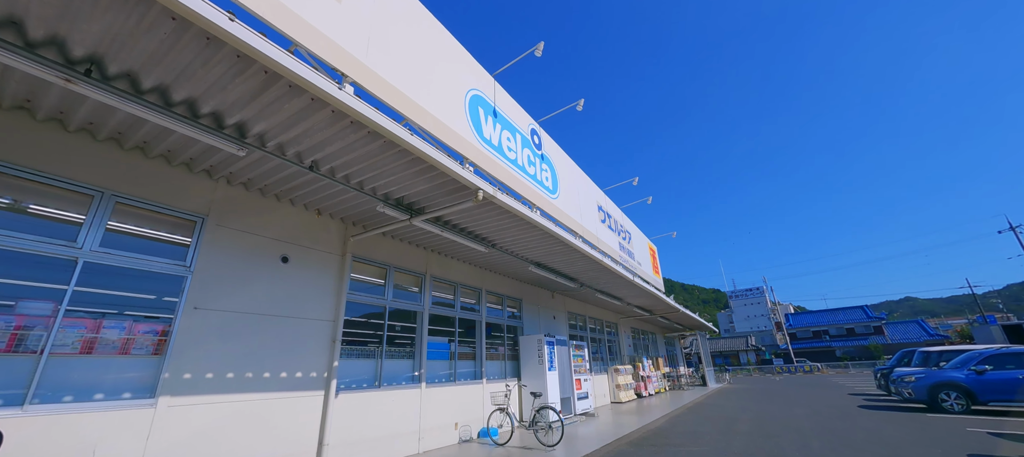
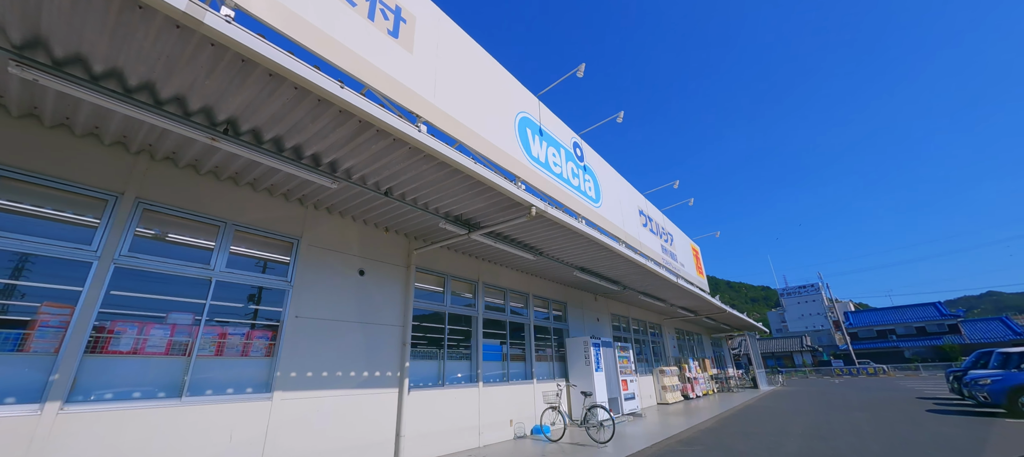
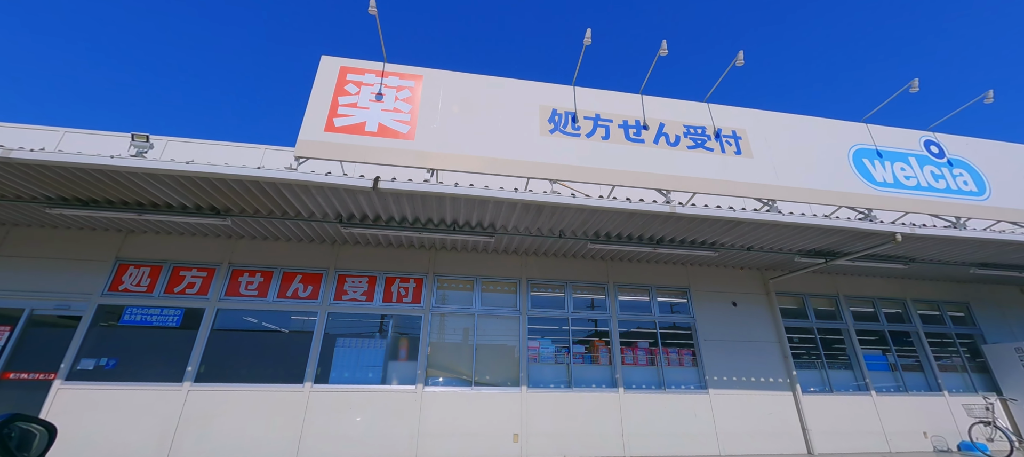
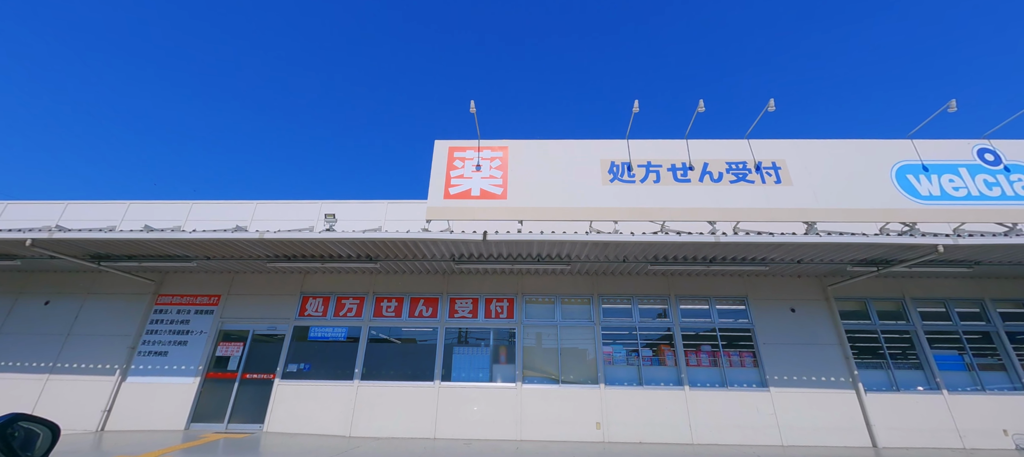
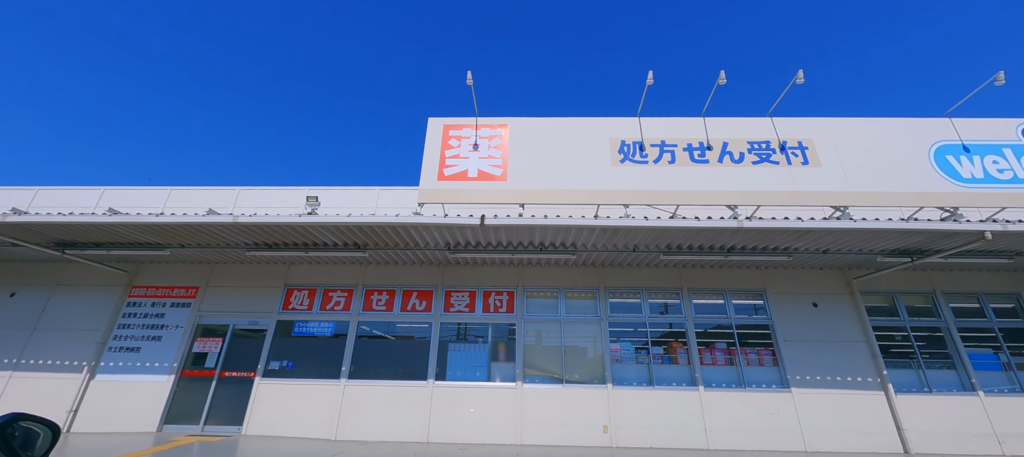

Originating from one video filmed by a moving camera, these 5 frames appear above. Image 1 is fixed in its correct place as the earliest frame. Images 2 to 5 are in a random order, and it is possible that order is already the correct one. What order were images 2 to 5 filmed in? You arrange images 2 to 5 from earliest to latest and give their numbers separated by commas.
2, 3, 5, 4
